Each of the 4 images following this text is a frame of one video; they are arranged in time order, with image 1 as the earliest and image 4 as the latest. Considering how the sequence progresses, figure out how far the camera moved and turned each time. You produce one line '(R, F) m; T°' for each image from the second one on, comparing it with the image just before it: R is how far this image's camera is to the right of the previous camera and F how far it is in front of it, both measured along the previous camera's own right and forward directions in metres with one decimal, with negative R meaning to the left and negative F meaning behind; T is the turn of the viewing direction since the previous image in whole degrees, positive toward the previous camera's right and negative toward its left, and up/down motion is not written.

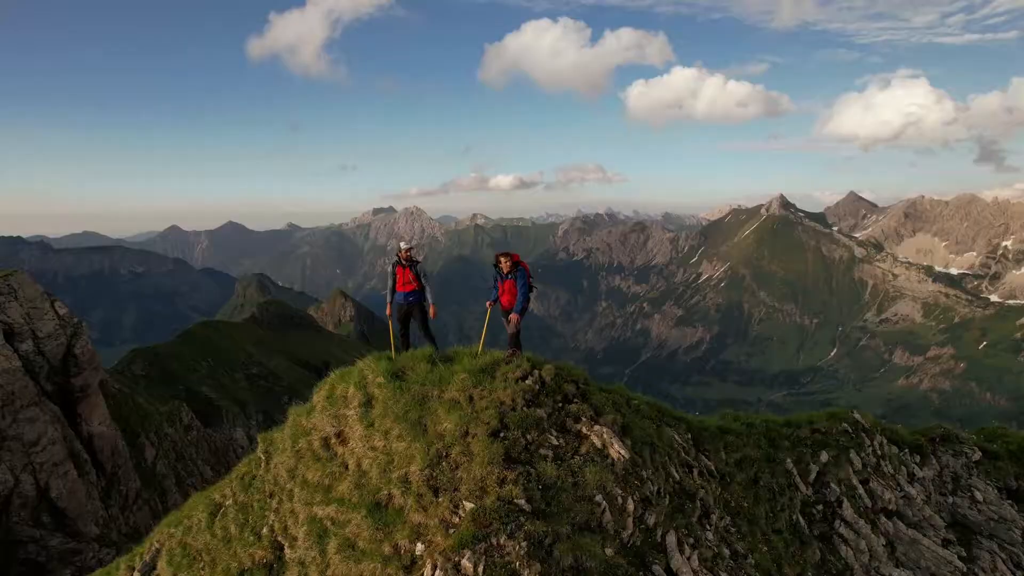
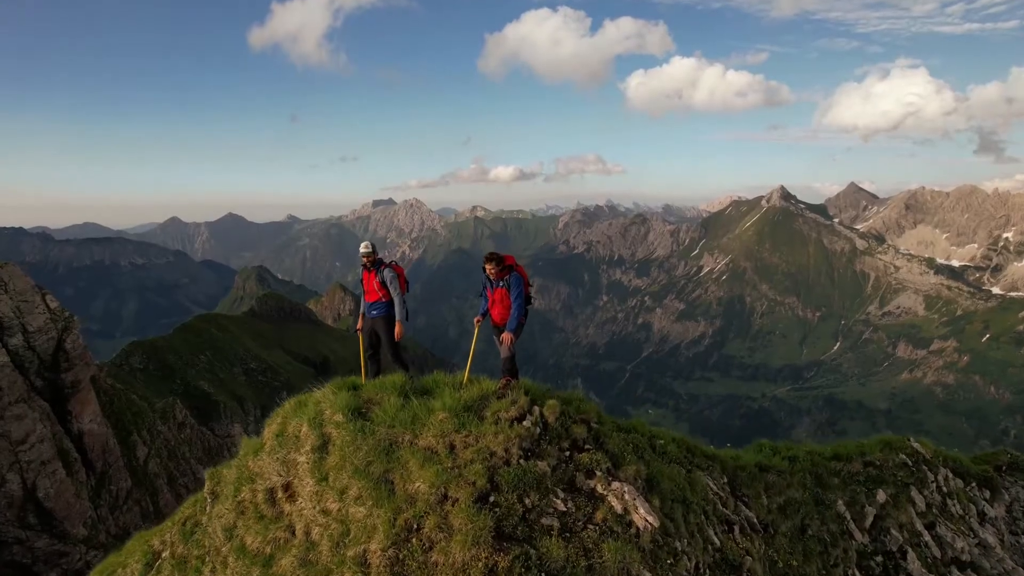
(+0.1, +2.7) m; 0°
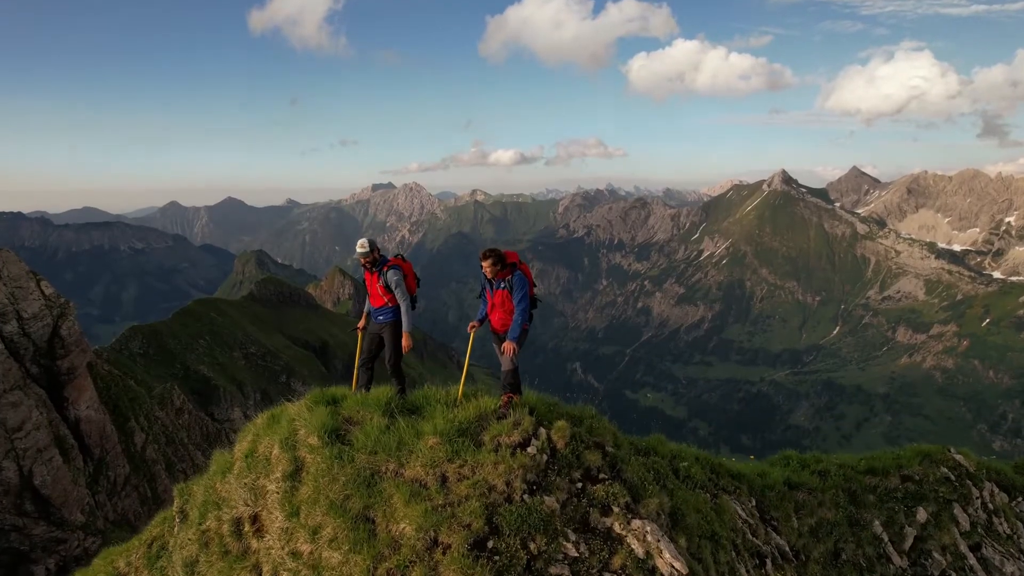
(0.0, +1.4) m; 0°
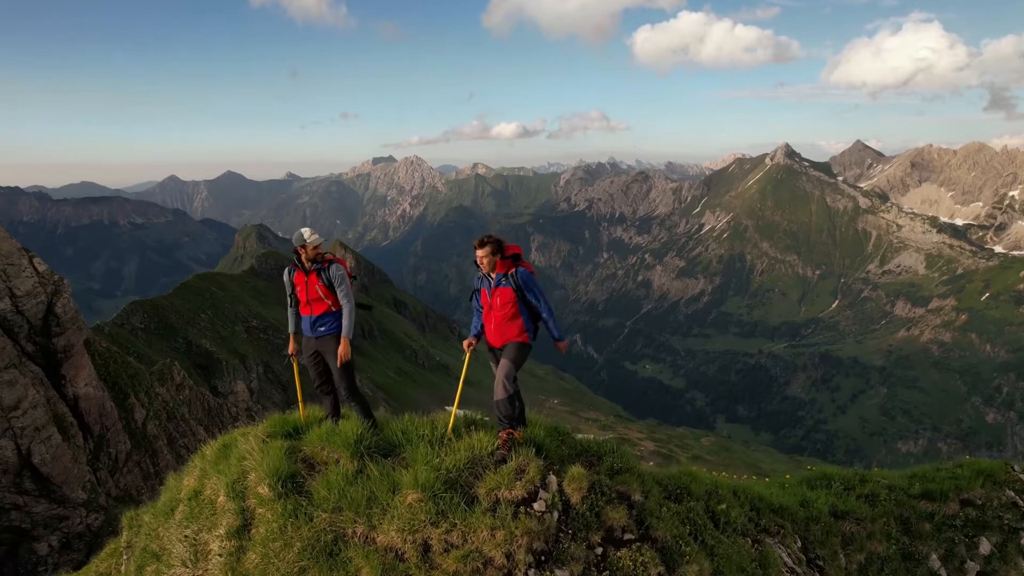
(0.0, +1.8) m; 0°
